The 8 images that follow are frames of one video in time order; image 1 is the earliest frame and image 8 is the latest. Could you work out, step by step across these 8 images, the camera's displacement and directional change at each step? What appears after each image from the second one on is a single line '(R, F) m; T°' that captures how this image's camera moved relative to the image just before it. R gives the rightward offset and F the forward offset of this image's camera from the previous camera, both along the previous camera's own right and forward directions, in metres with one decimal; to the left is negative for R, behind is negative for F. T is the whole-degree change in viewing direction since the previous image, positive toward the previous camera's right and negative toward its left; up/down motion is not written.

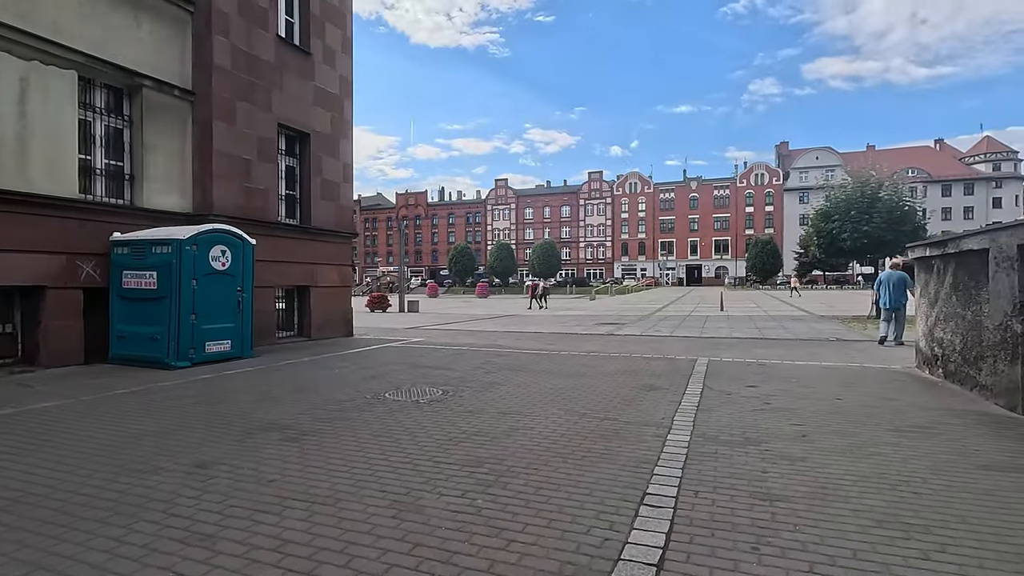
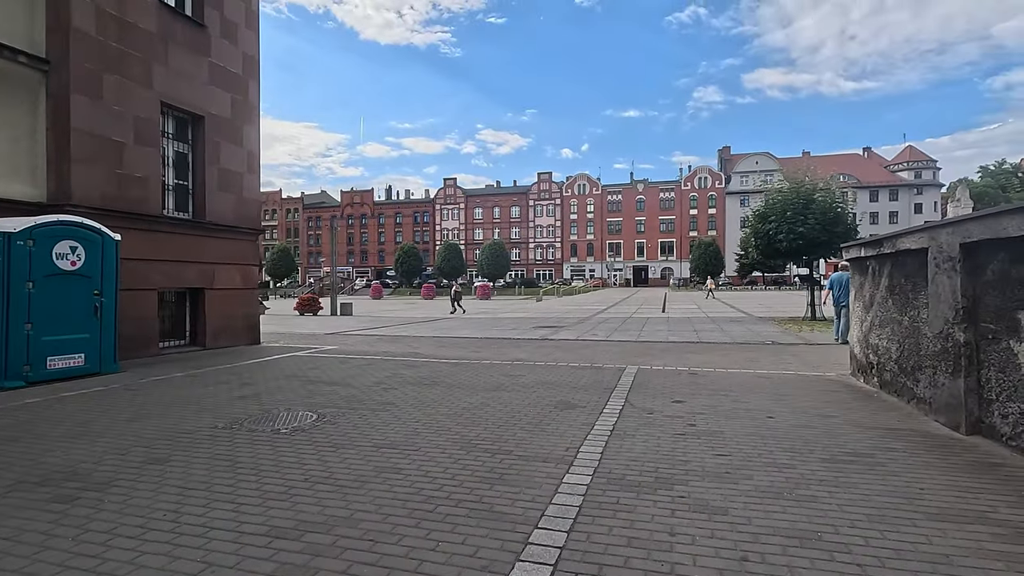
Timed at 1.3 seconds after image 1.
(+0.8, +1.1) m; +5°
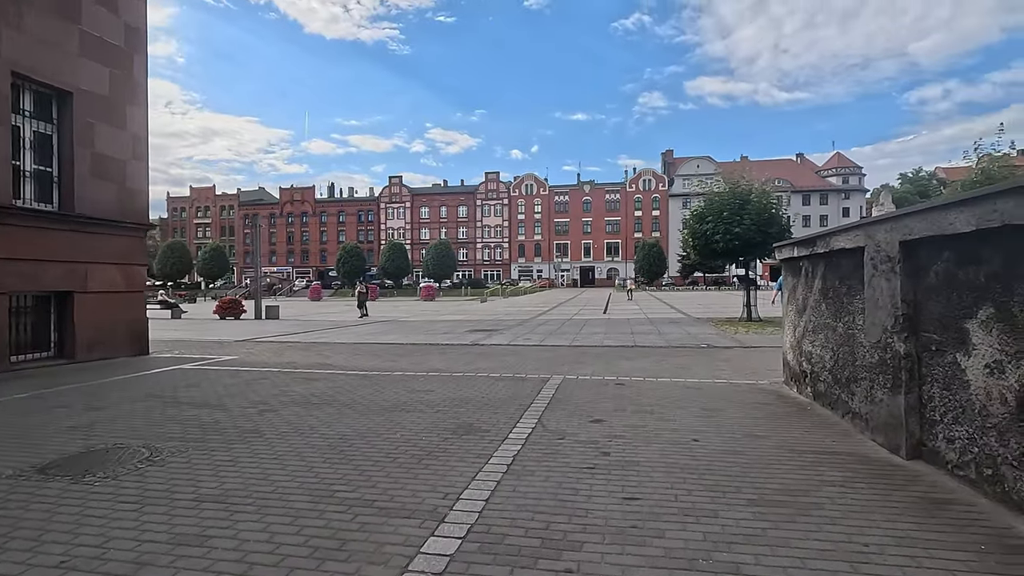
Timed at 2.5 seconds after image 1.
(+0.7, +1.0) m; +5°
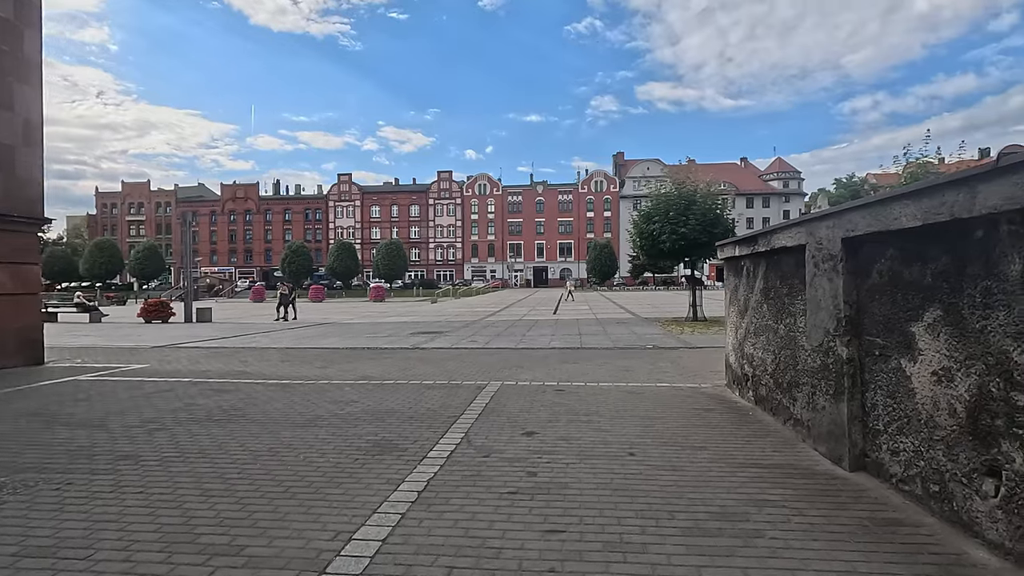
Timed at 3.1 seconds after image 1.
(+0.3, +0.6) m; +5°
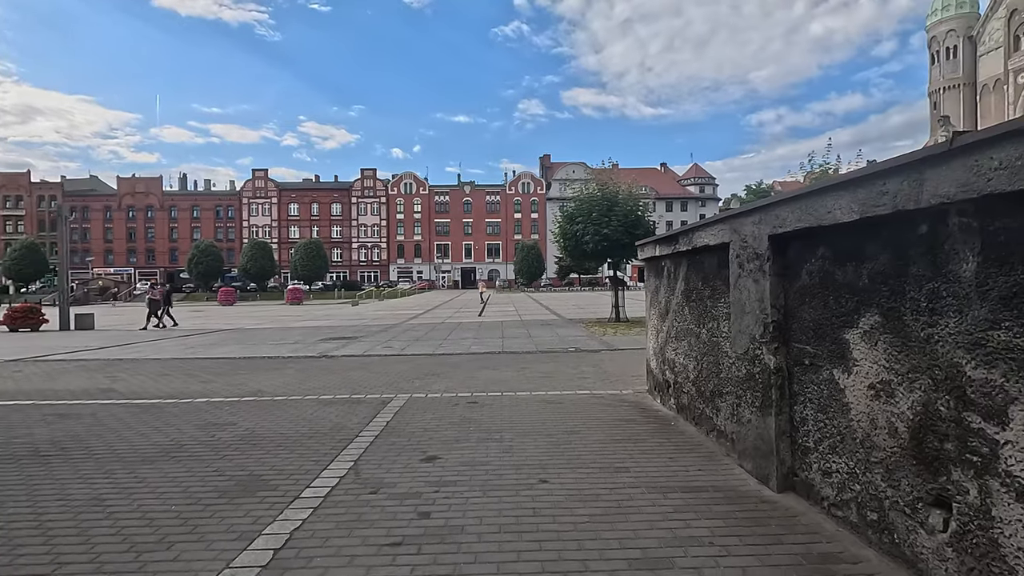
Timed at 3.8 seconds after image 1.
(+0.3, +0.7) m; +8°
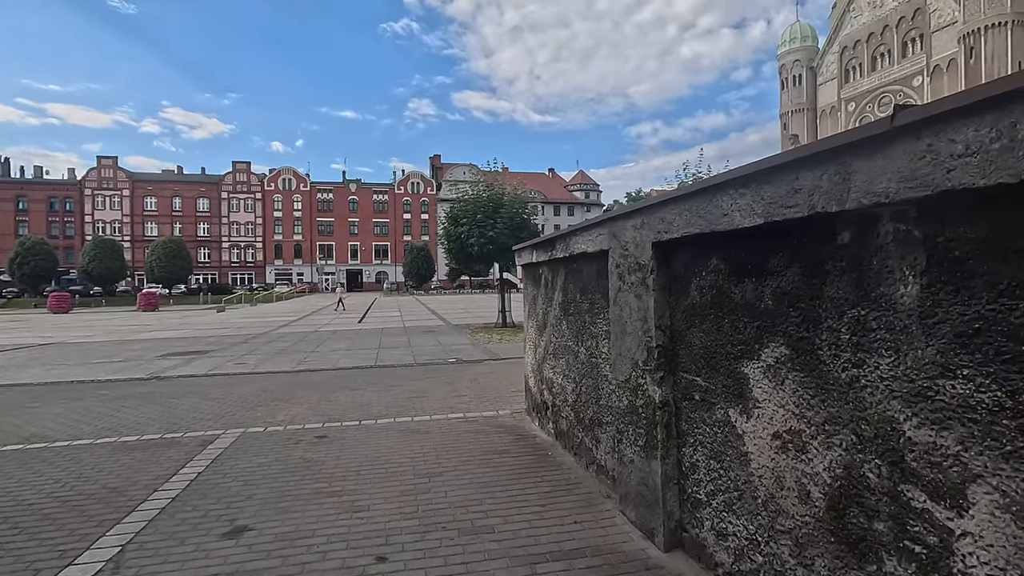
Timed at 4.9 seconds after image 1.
(+0.4, +0.9) m; +11°
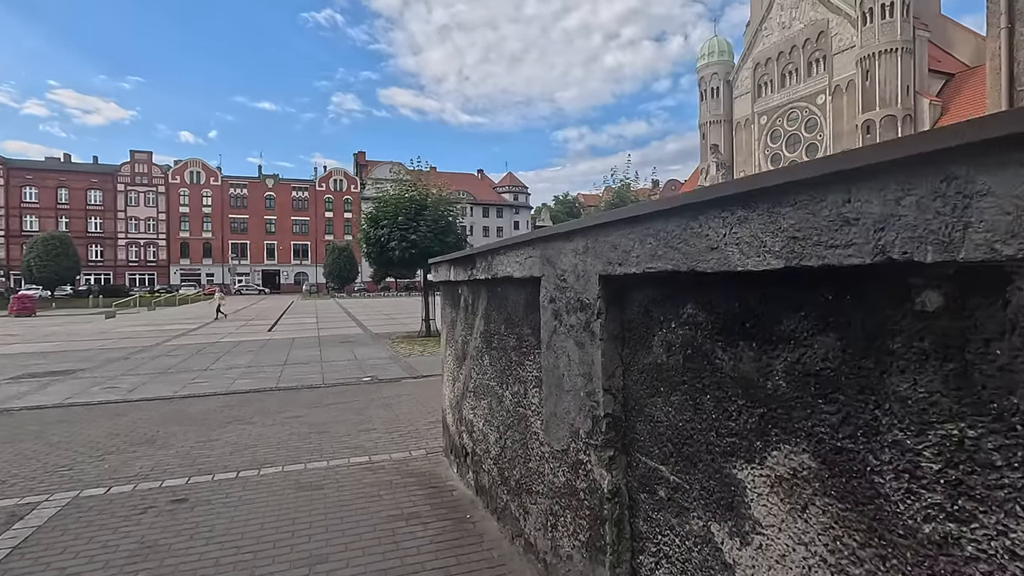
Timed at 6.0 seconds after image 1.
(+0.2, +1.0) m; +8°
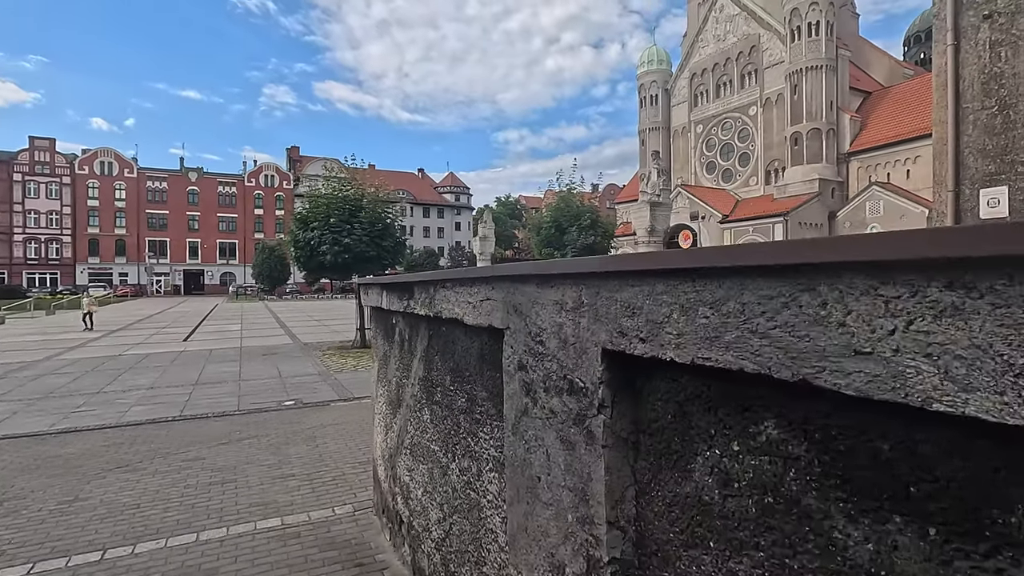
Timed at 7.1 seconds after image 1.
(0.0, +0.9) m; +6°
